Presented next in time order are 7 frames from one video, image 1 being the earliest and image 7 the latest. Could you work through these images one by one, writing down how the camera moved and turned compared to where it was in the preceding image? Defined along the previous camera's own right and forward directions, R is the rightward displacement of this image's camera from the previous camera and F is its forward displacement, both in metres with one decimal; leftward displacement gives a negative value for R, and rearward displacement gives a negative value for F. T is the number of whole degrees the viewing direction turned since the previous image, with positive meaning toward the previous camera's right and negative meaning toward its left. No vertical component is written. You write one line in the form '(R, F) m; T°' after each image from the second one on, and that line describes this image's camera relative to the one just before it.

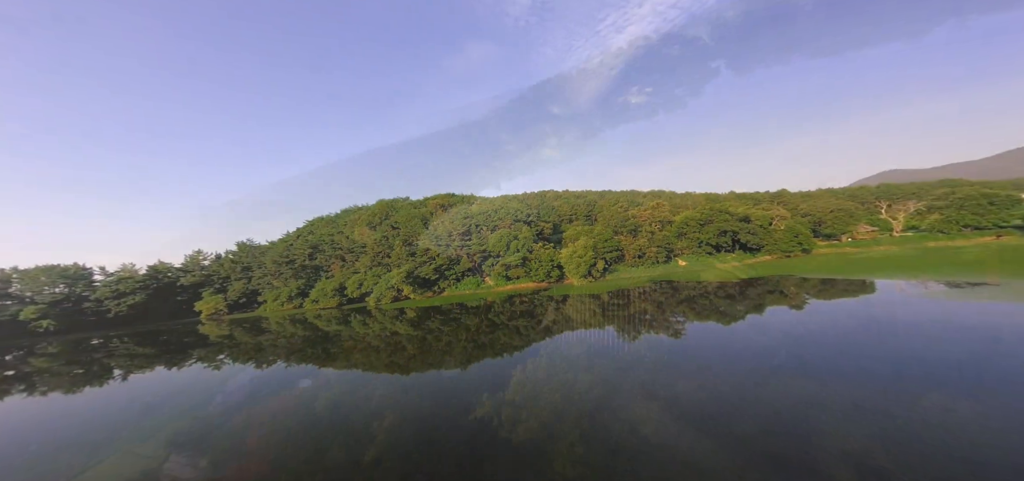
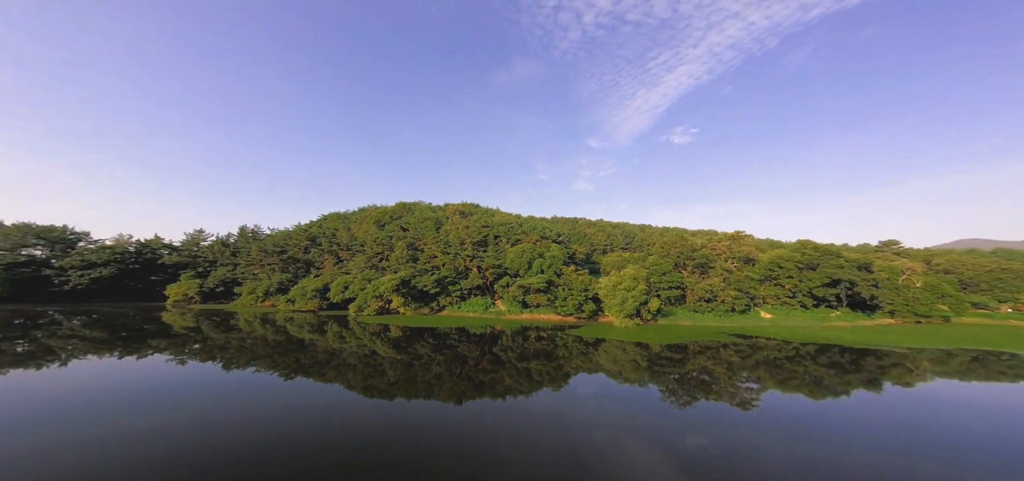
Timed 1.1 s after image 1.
(-0.1, +12.6) m; -4°
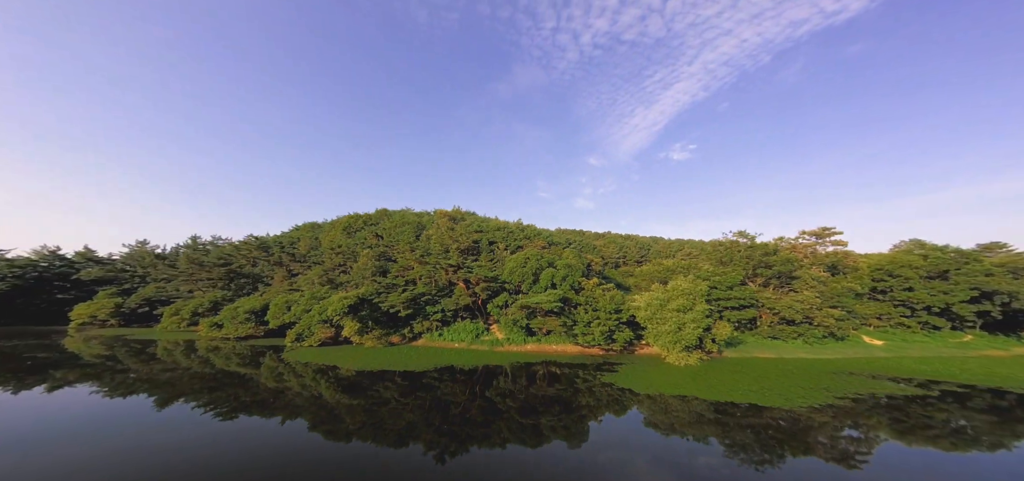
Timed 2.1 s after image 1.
(-0.3, +12.1) m; +1°
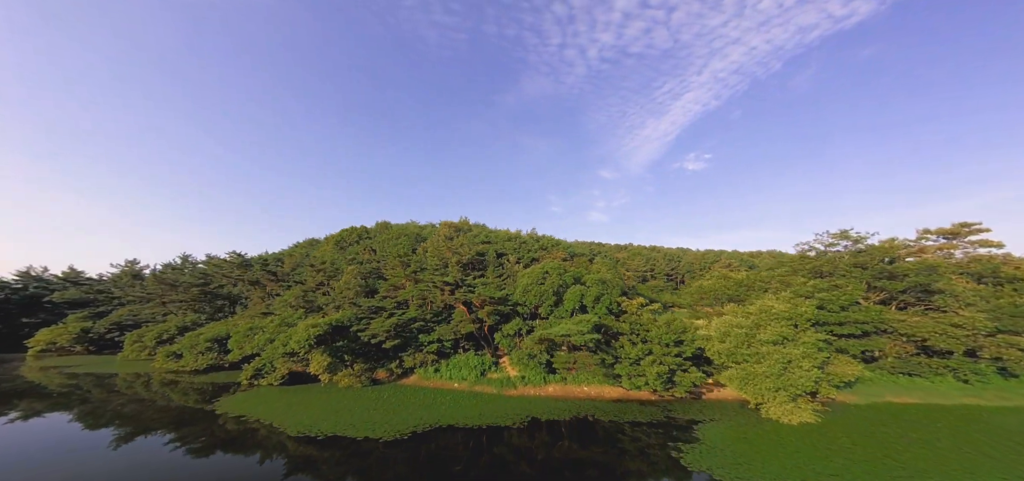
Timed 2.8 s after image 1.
(0.0, +7.6) m; -2°
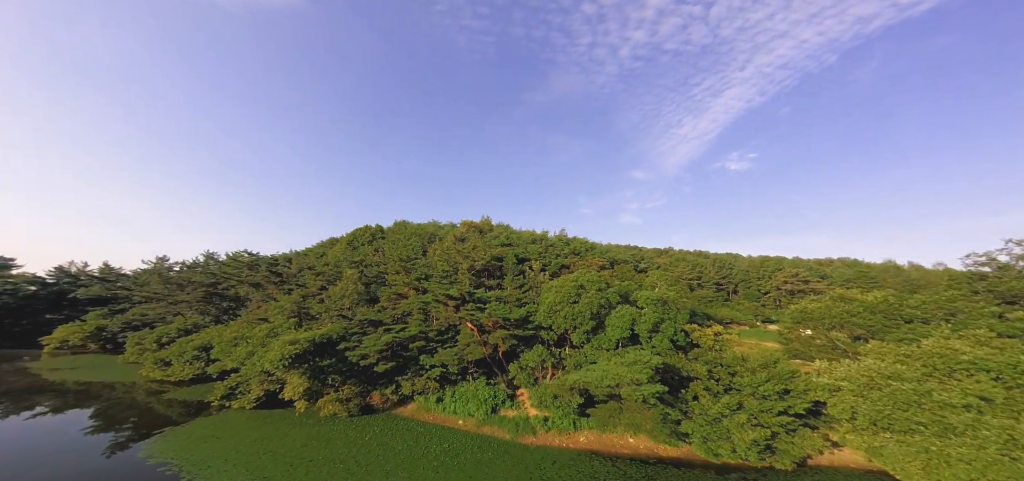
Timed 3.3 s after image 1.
(+0.4, +6.1) m; -5°
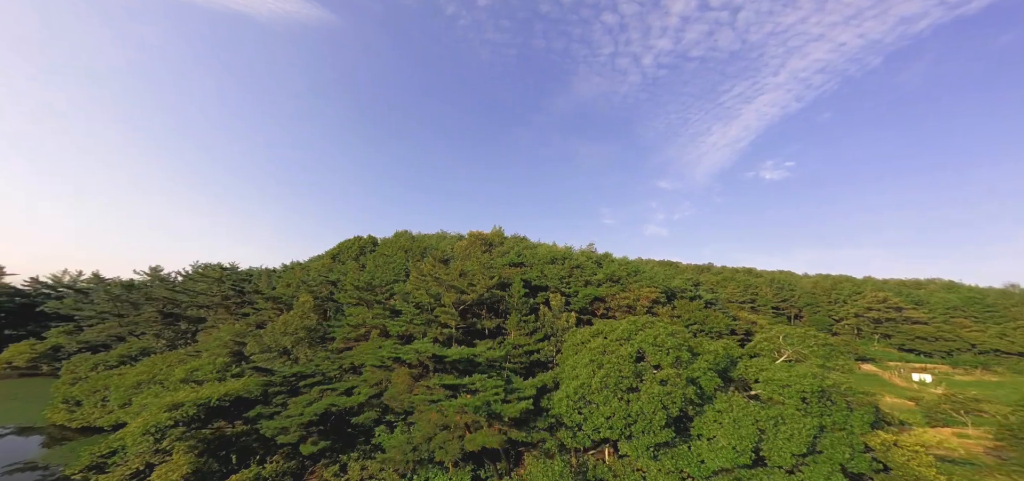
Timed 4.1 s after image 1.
(+0.6, +8.7) m; -3°
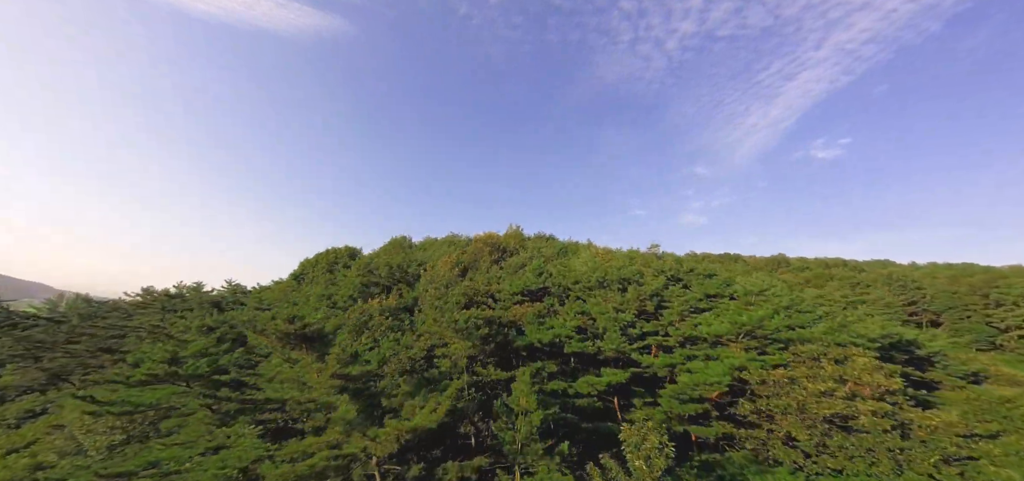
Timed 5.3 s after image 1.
(+0.7, +11.2) m; -5°
